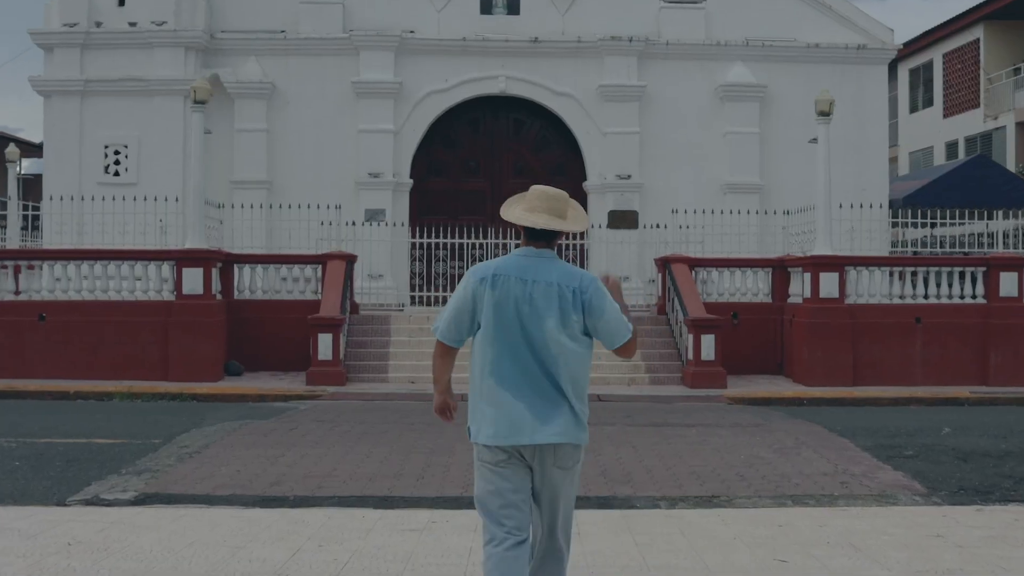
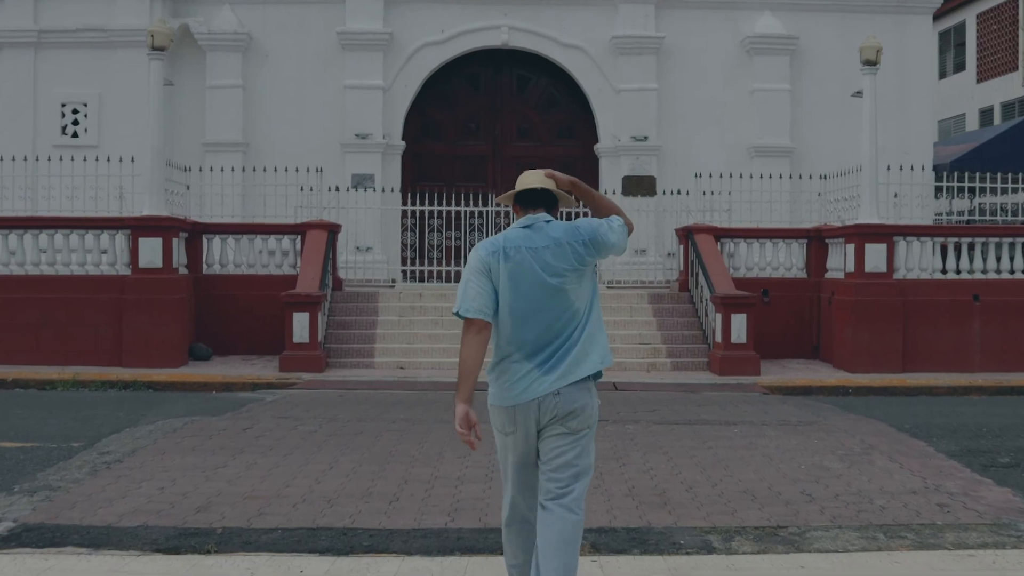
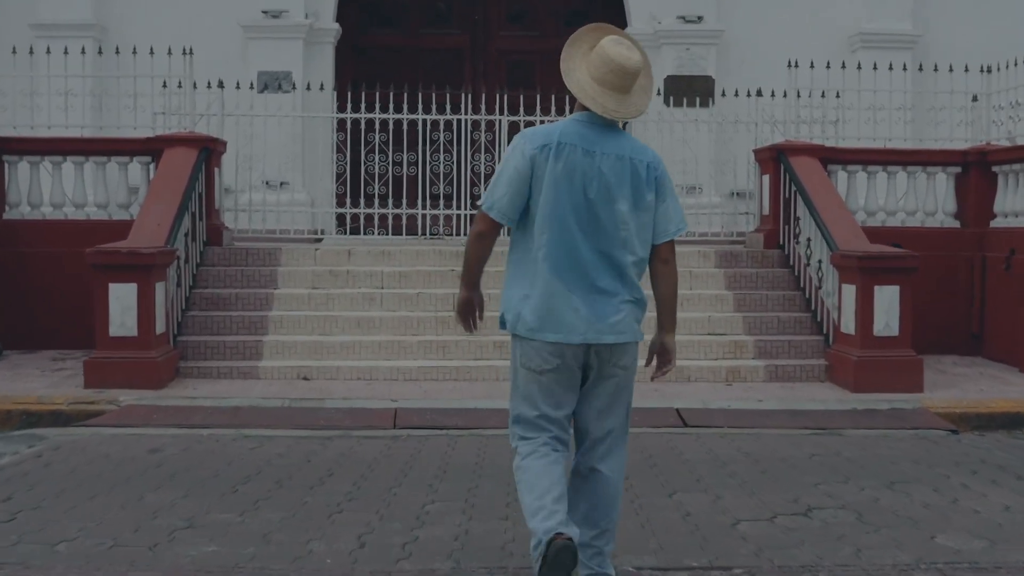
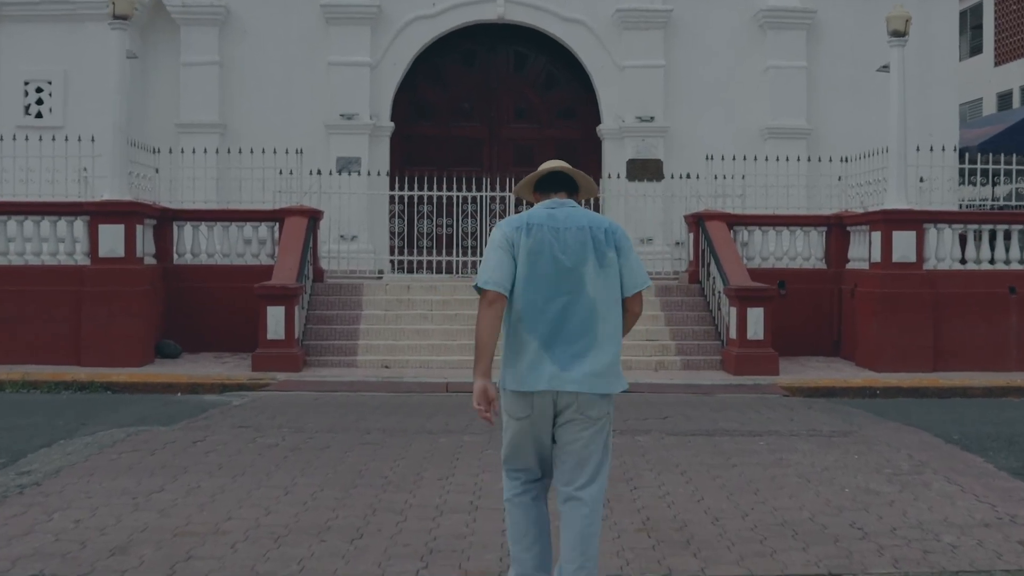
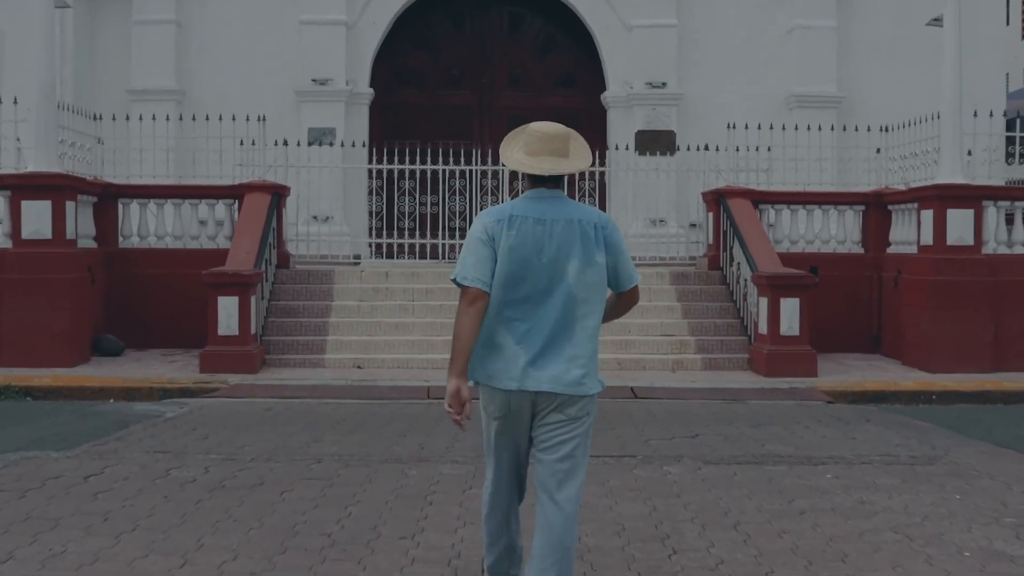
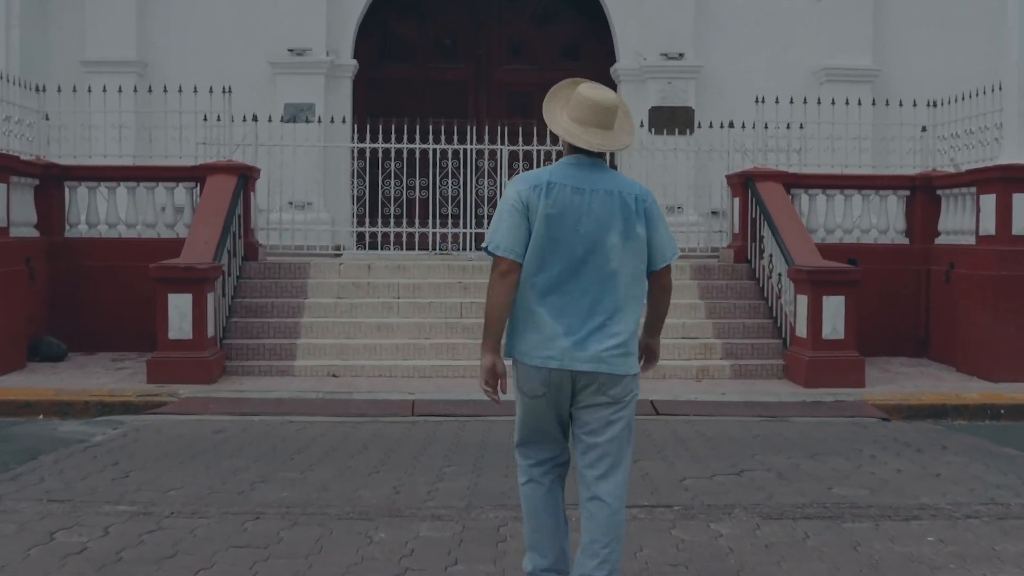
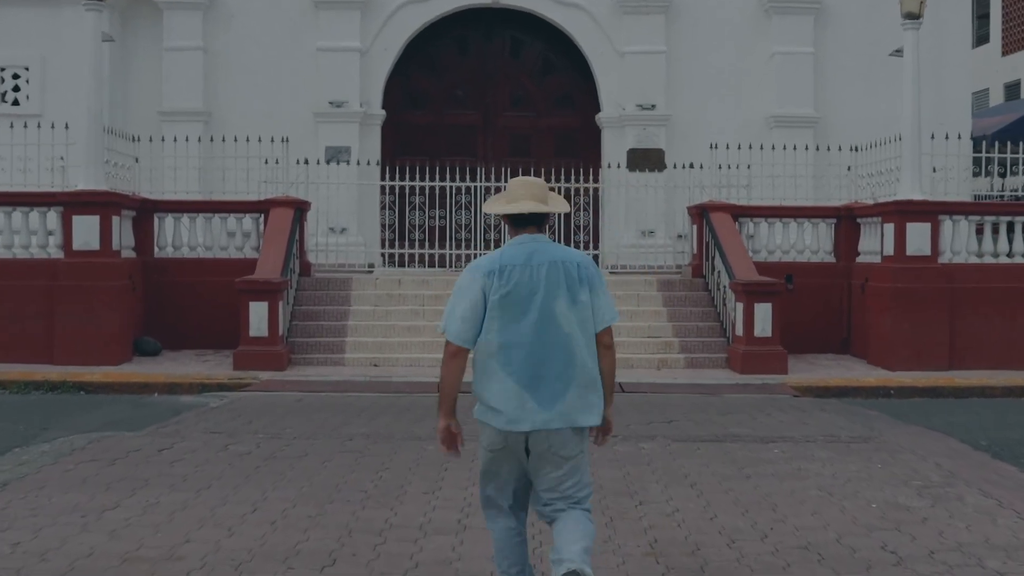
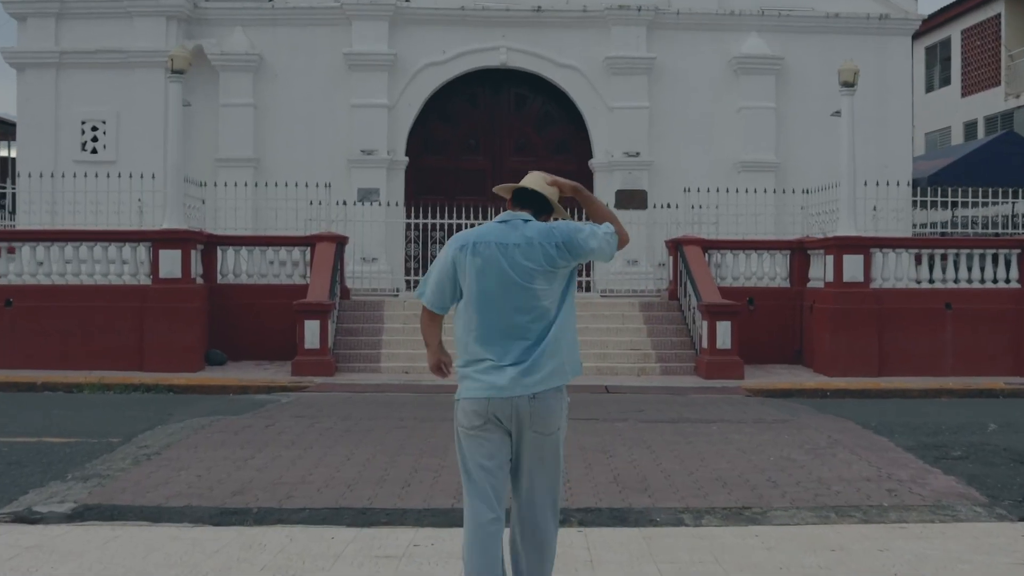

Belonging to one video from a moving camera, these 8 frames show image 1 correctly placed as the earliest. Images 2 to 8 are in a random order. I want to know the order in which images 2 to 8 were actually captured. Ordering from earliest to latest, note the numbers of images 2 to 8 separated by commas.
8, 2, 4, 7, 5, 6, 3
